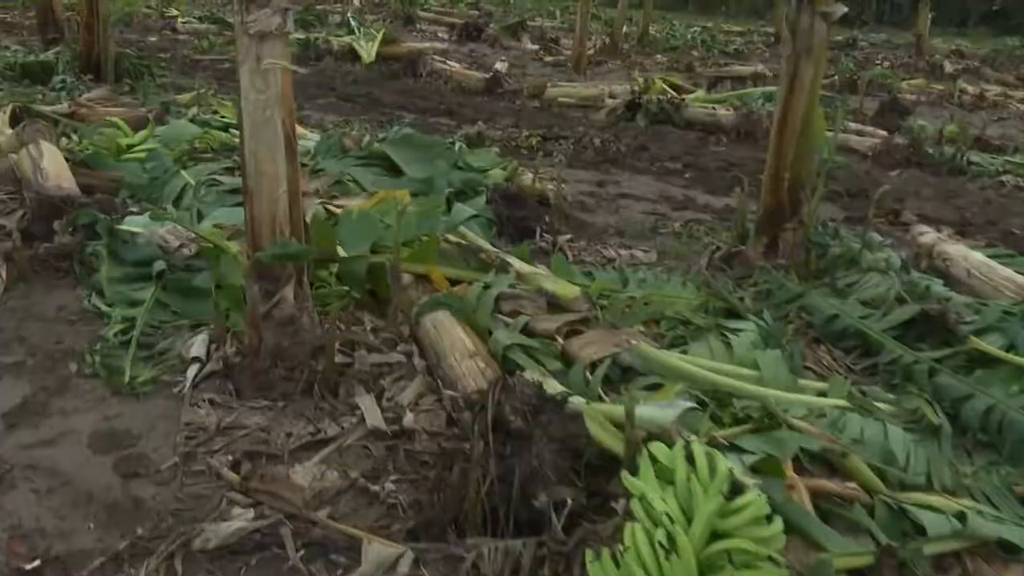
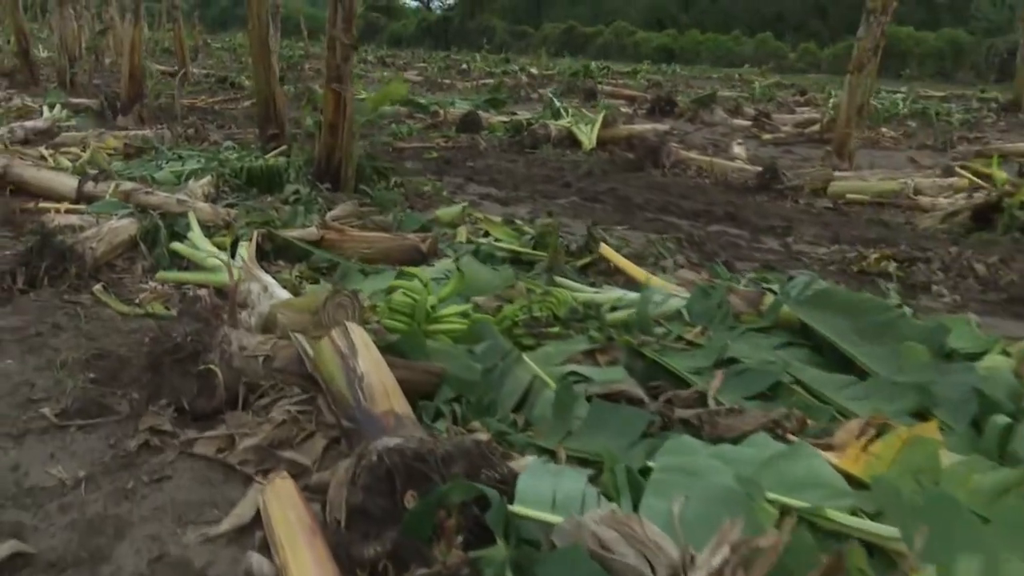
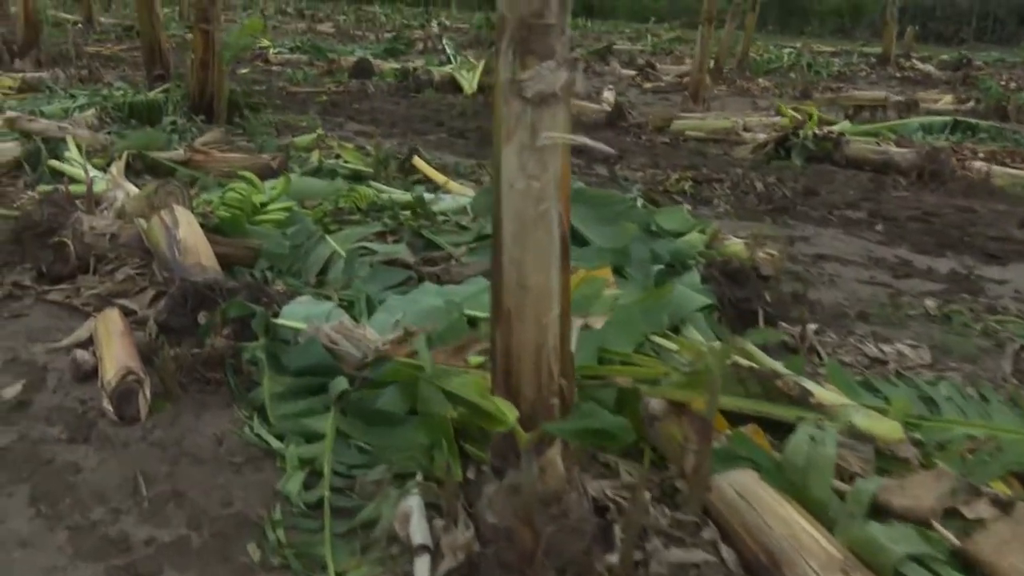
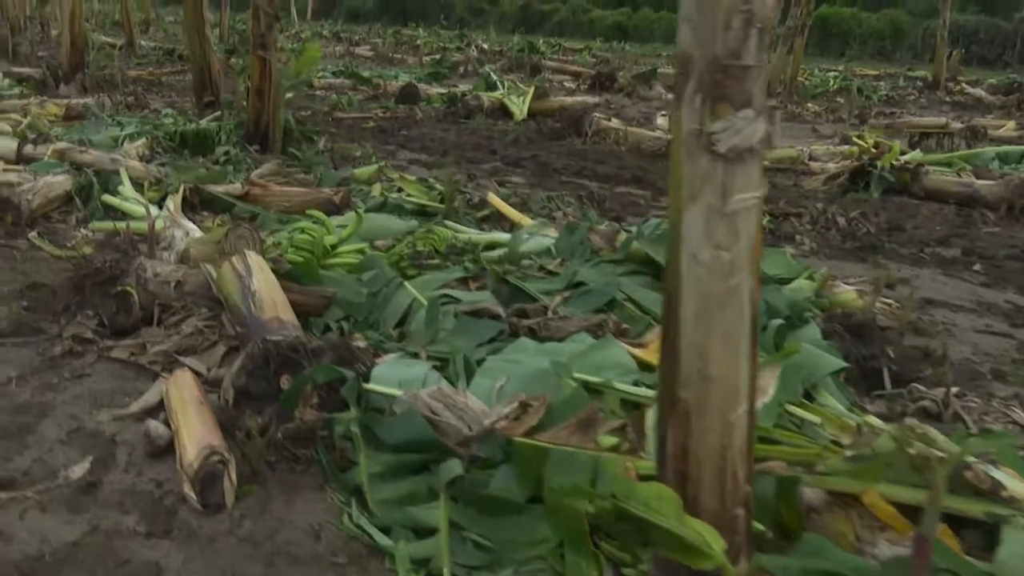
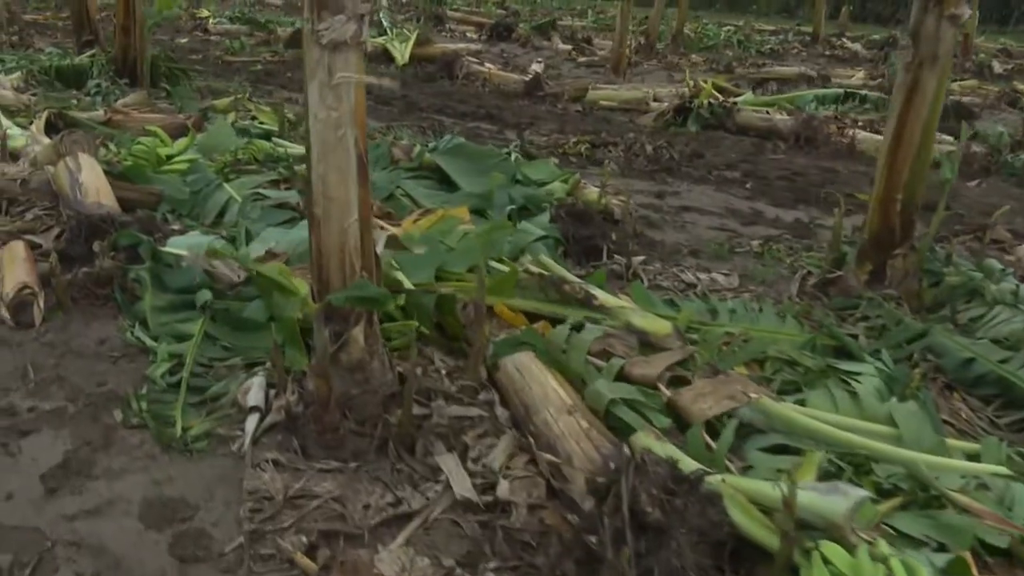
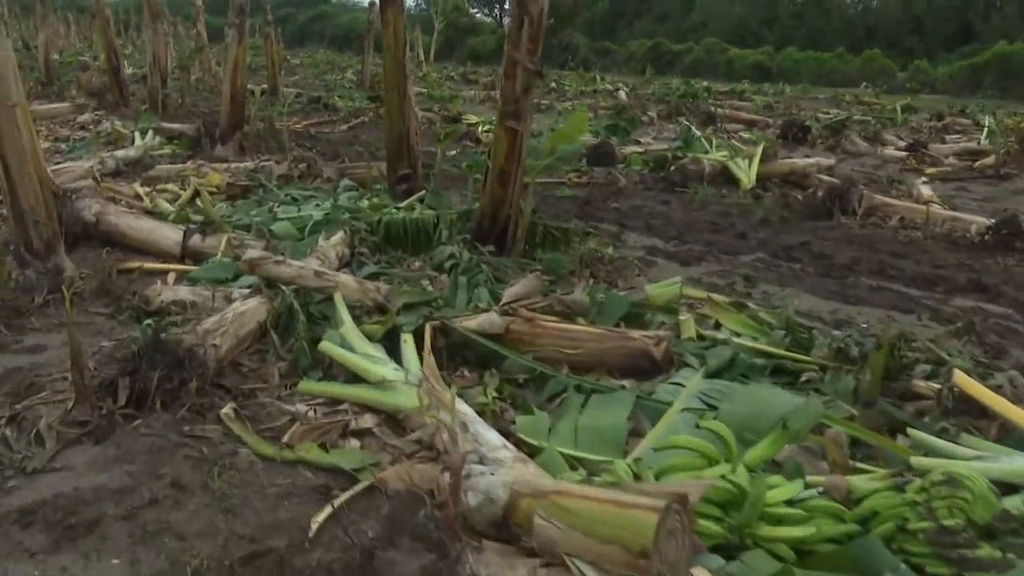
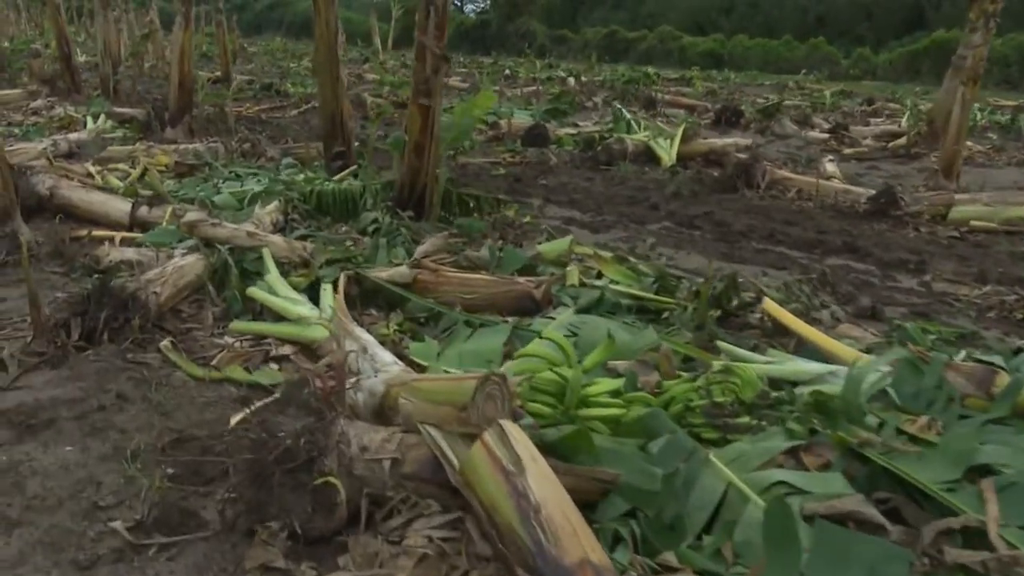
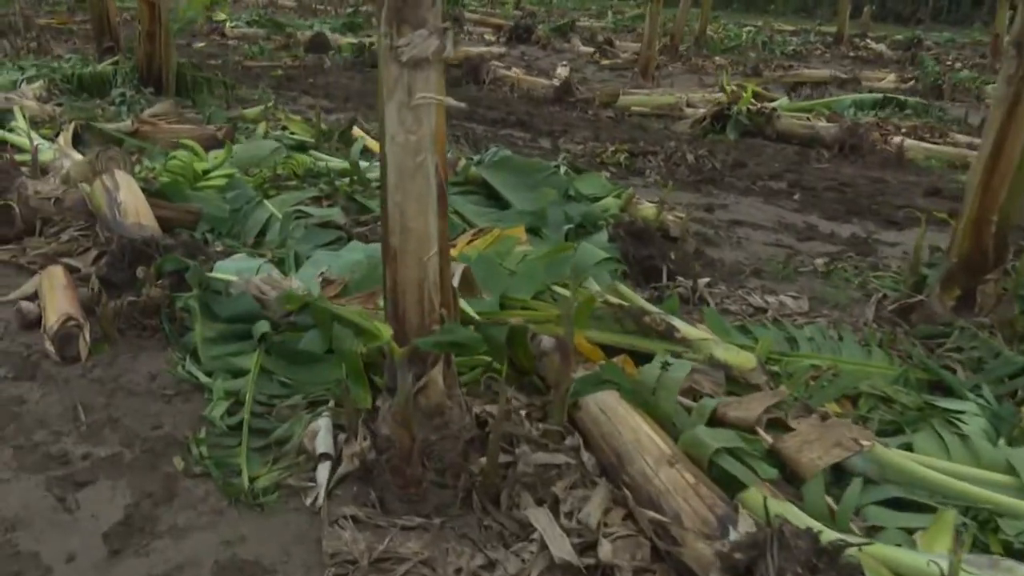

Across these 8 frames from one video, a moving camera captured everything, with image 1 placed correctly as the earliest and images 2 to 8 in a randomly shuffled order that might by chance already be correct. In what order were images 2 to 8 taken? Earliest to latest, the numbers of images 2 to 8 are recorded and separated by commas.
5, 8, 3, 4, 2, 7, 6
